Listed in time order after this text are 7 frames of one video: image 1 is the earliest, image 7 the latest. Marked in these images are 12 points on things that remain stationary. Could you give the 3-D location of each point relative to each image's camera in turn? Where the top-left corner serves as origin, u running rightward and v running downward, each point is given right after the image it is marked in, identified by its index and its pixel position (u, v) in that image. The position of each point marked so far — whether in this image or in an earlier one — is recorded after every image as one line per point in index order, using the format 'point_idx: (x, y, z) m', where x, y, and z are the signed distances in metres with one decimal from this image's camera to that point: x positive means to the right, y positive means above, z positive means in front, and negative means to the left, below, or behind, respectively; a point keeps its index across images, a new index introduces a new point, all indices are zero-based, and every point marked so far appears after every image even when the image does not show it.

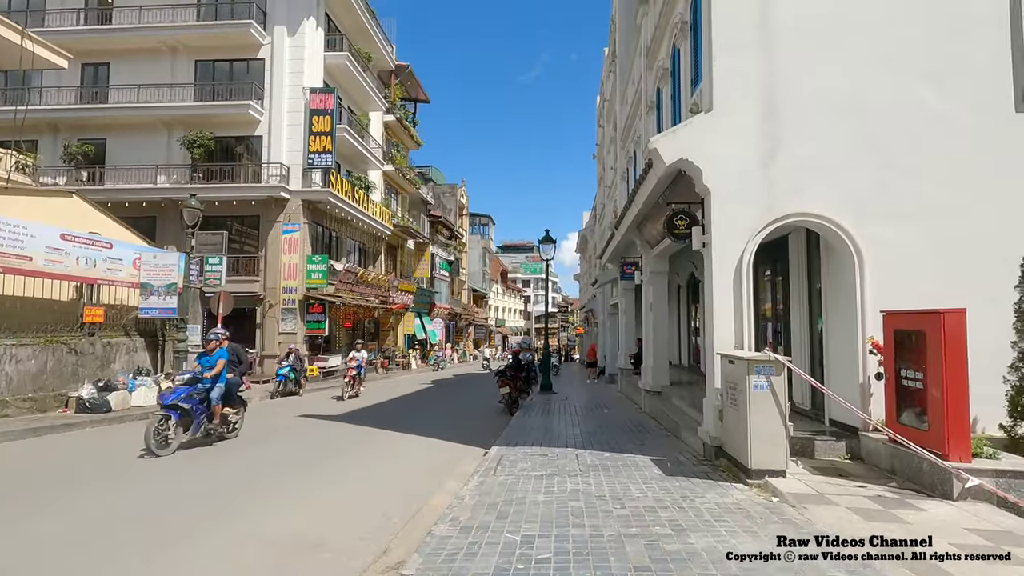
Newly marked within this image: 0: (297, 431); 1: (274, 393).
0: (-4.4, -3.0, +11.0) m
1: (-7.2, -3.2, +16.2) m
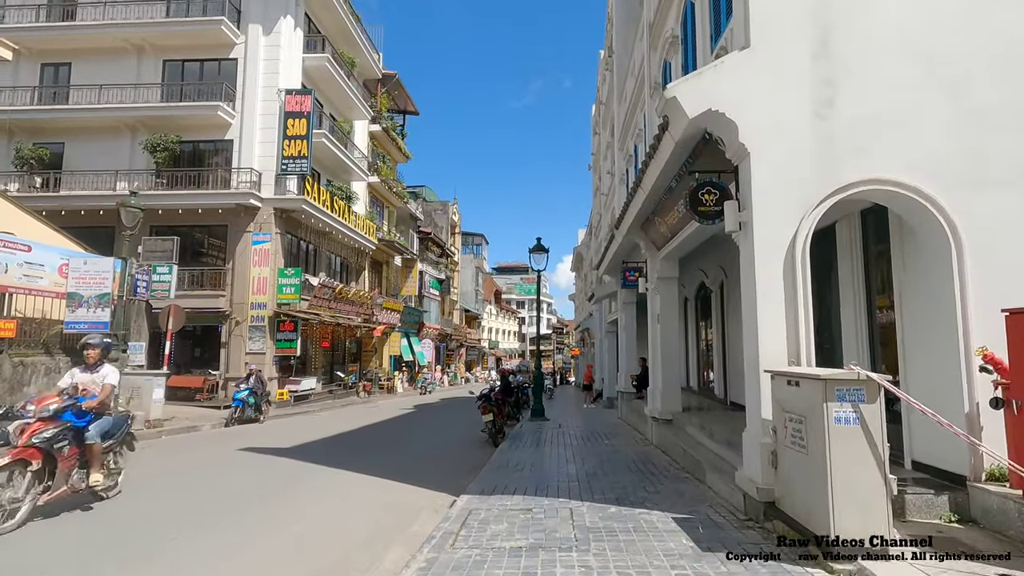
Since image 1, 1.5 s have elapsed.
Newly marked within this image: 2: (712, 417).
0: (-4.7, -3.1, +9.1) m
1: (-7.6, -3.6, +14.3) m
2: (+3.5, -2.3, +9.4) m
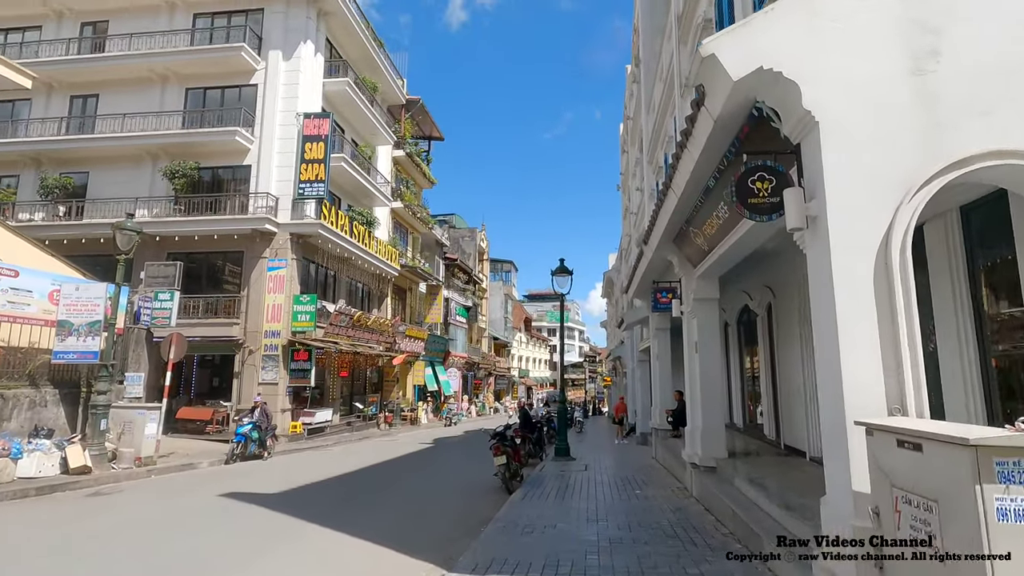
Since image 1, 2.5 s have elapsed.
0: (-4.5, -3.5, +8.0) m
1: (-7.1, -4.2, +13.4) m
2: (+3.7, -2.6, +7.8) m
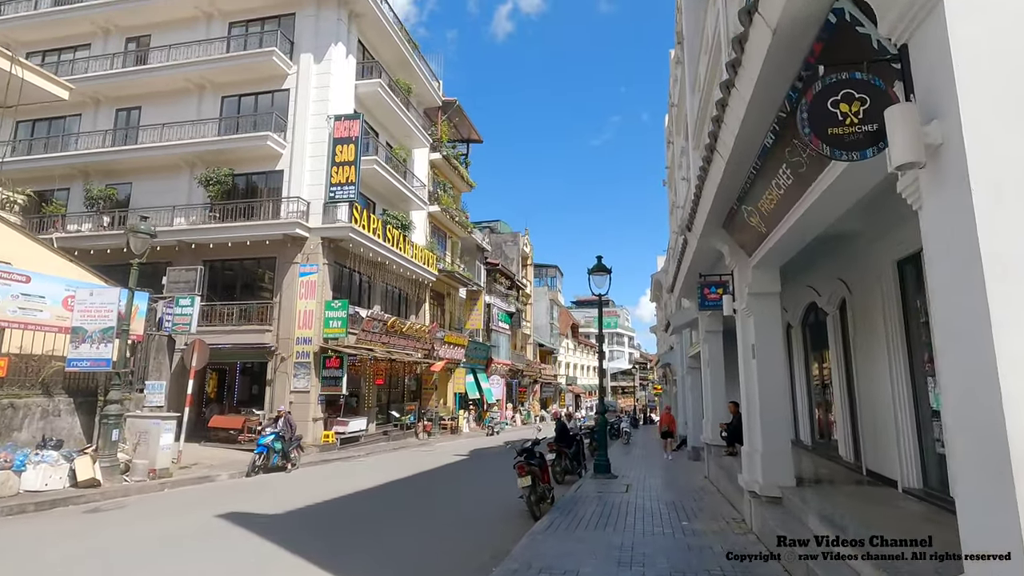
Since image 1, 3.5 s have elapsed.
0: (-4.2, -3.5, +7.3) m
1: (-6.3, -4.4, +12.8) m
2: (+3.9, -2.5, +6.4) m
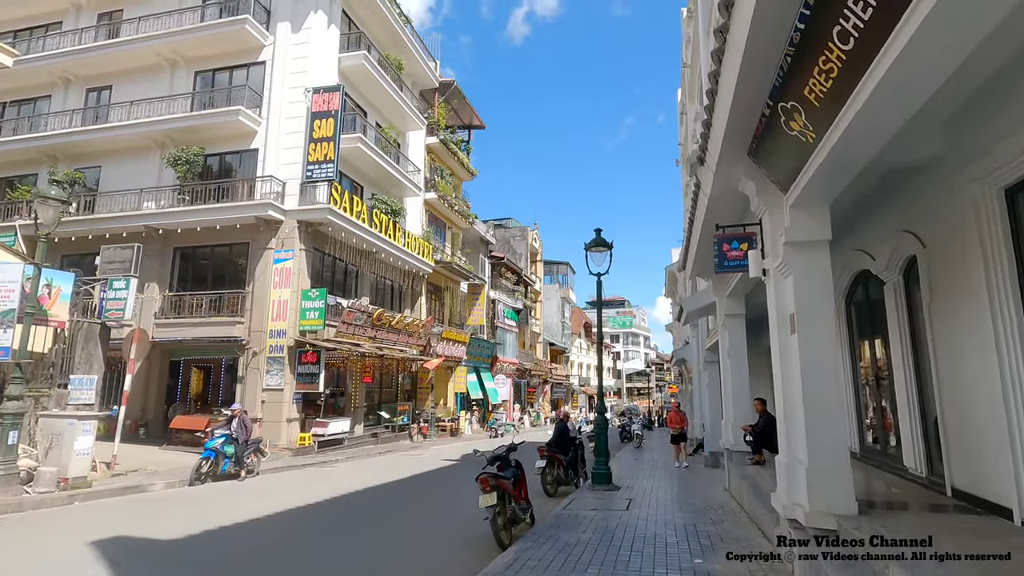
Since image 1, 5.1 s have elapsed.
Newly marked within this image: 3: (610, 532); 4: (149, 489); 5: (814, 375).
0: (-4.7, -3.0, +5.5) m
1: (-6.6, -3.9, +11.1) m
2: (+3.4, -2.0, +4.4) m
3: (+1.3, -3.2, +7.0) m
4: (-7.0, -3.9, +10.3) m
5: (+2.7, -0.8, +4.9) m
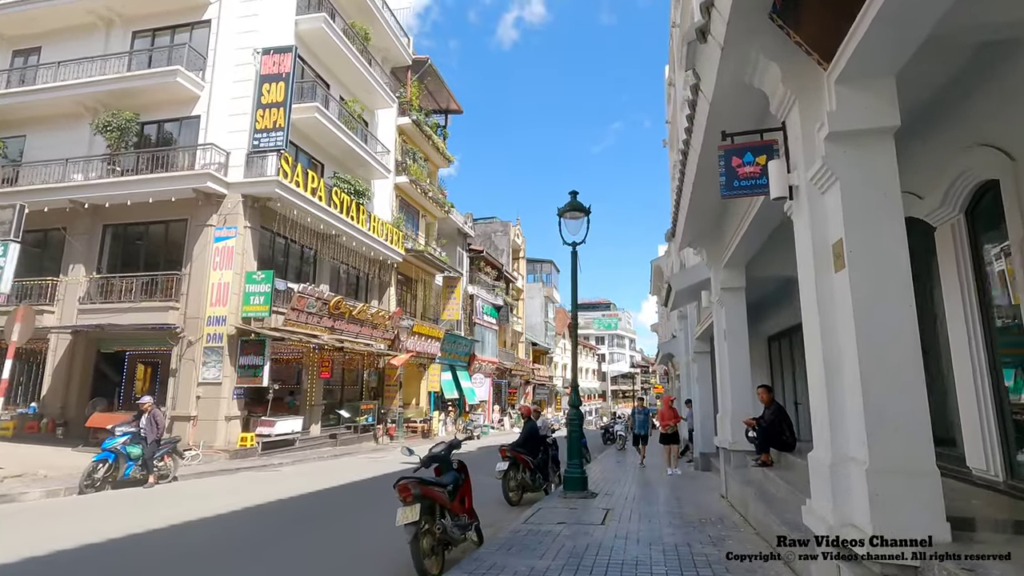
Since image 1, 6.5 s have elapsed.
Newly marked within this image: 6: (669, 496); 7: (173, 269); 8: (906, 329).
0: (-5.3, -2.4, +3.7) m
1: (-7.3, -3.4, +9.2) m
2: (+2.8, -1.4, +2.7) m
3: (+0.7, -2.7, +5.3) m
4: (-7.7, -3.3, +8.4) m
5: (+2.2, -0.2, +3.2) m
6: (+2.6, -3.4, +8.8) m
7: (-9.9, +0.5, +15.8) m
8: (+2.3, -0.2, +3.2) m
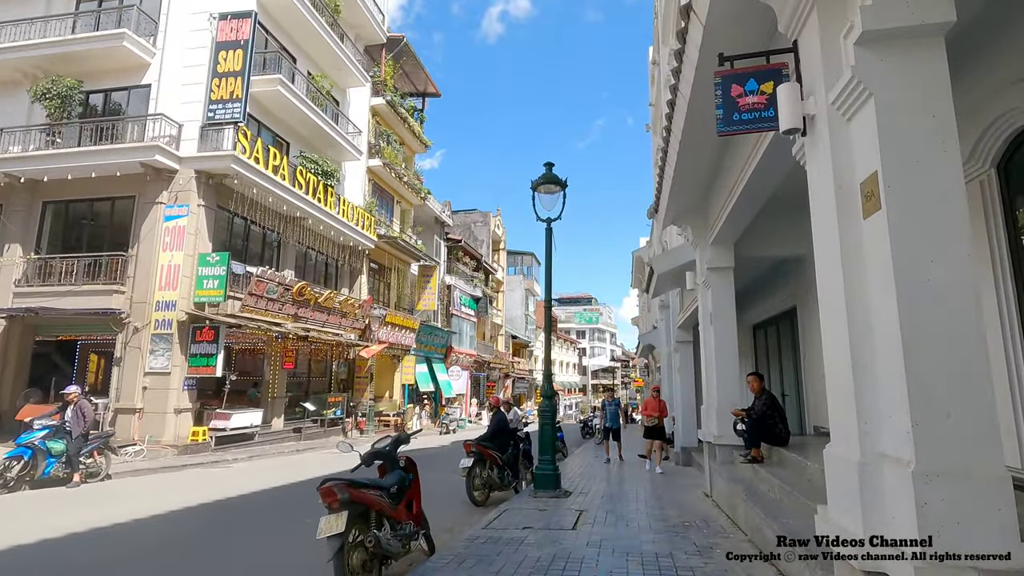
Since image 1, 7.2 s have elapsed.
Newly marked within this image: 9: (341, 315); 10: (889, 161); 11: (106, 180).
0: (-5.6, -2.1, +2.7) m
1: (-7.8, -3.0, +8.2) m
2: (+2.5, -1.2, +2.0) m
3: (+0.3, -2.4, +4.5) m
4: (-8.2, -2.9, +7.4) m
5: (+1.9, 0.0, +2.5) m
6: (+2.1, -3.1, +8.0) m
7: (-10.6, +1.0, +14.6) m
8: (+2.0, 0.0, +2.4) m
9: (-6.3, -1.0, +19.8) m
10: (+1.8, +0.6, +2.6) m
11: (-11.1, +2.9, +14.7) m
